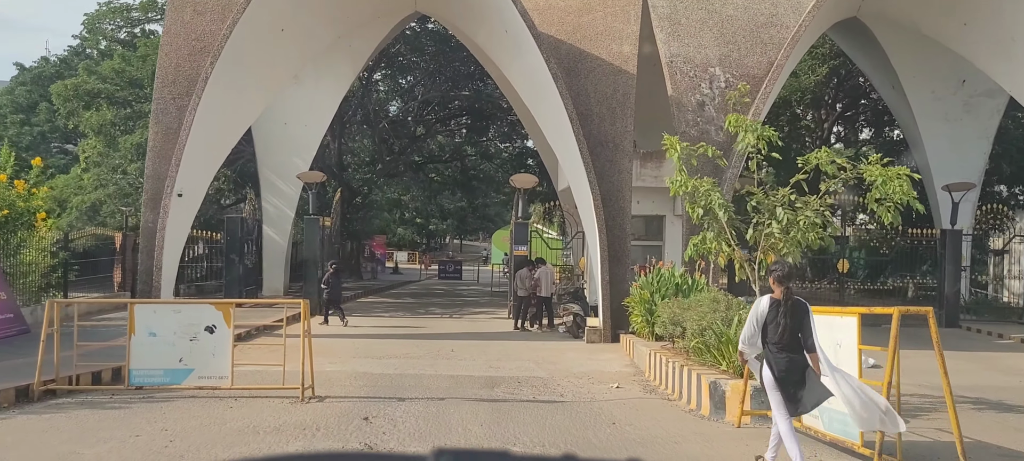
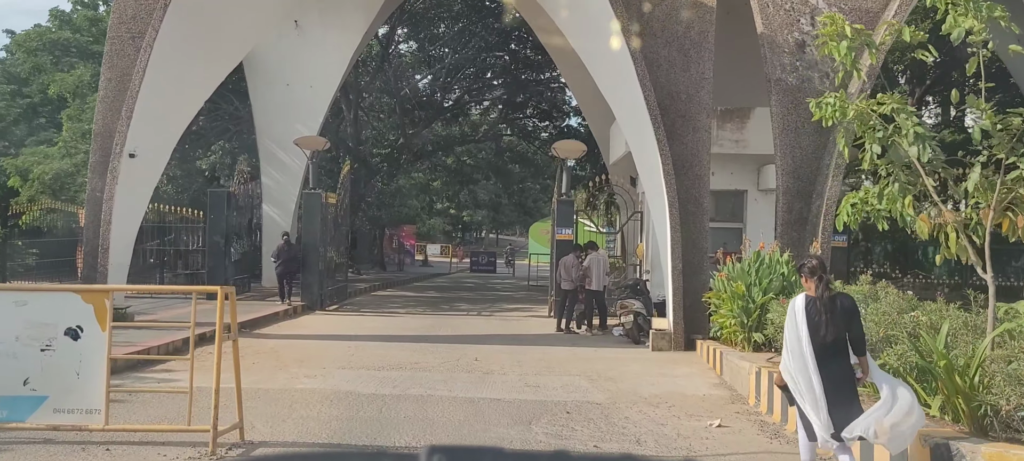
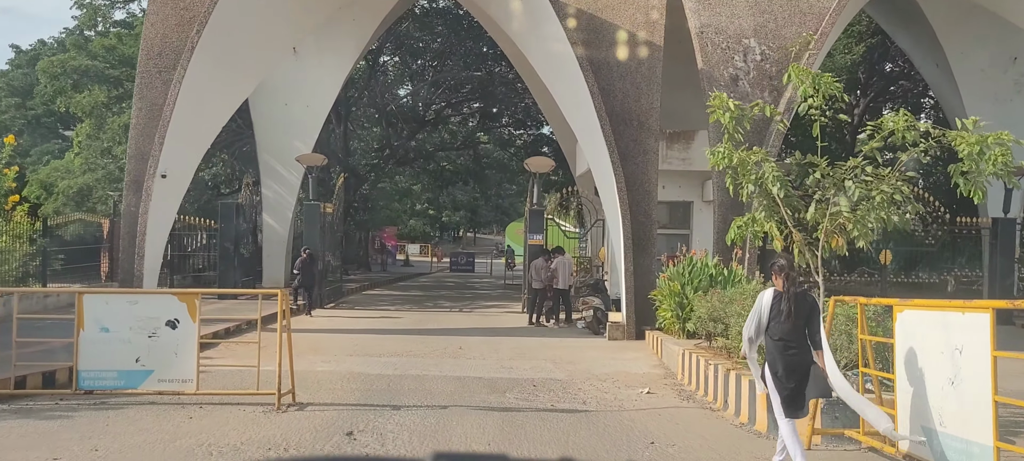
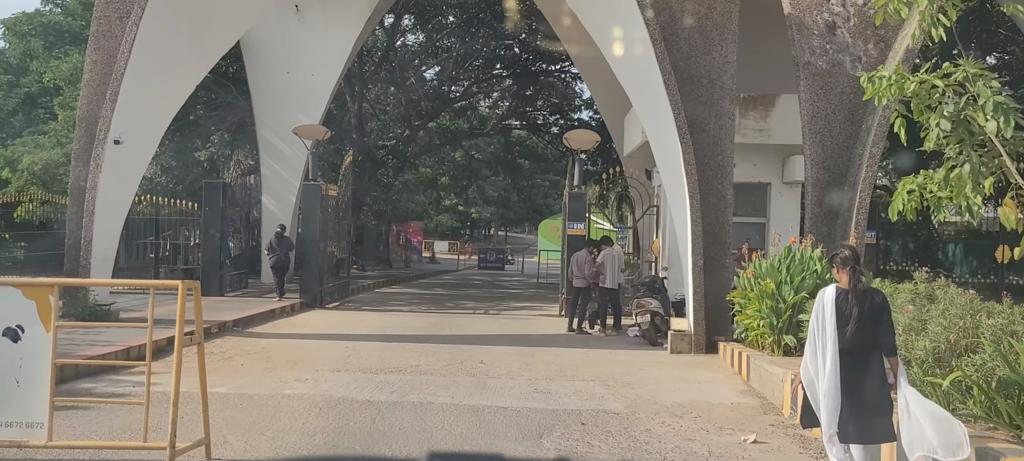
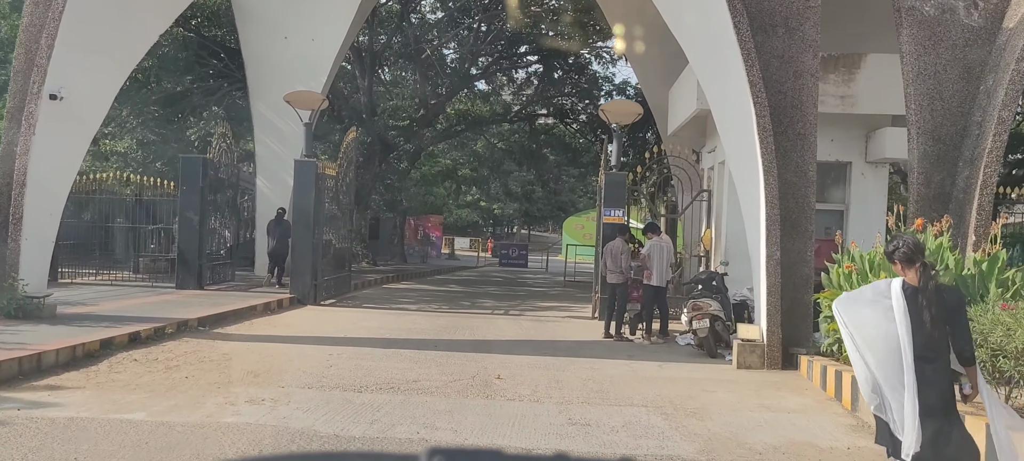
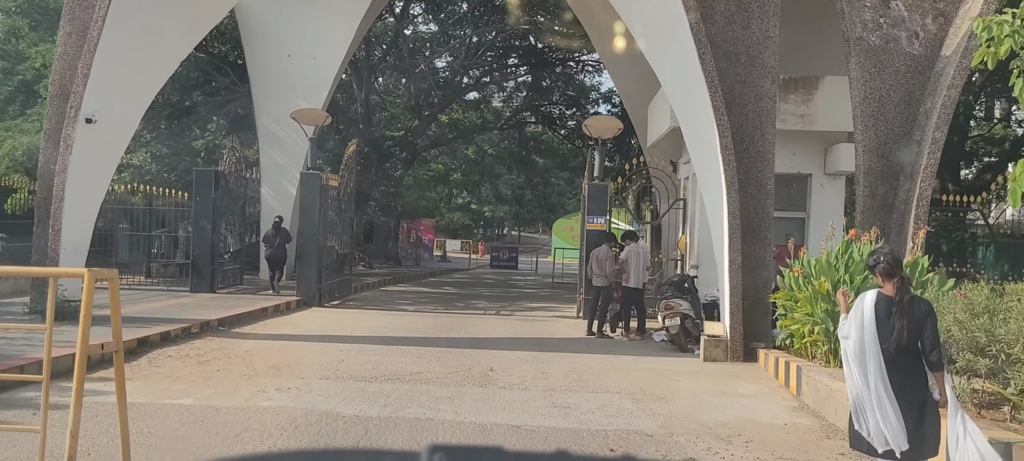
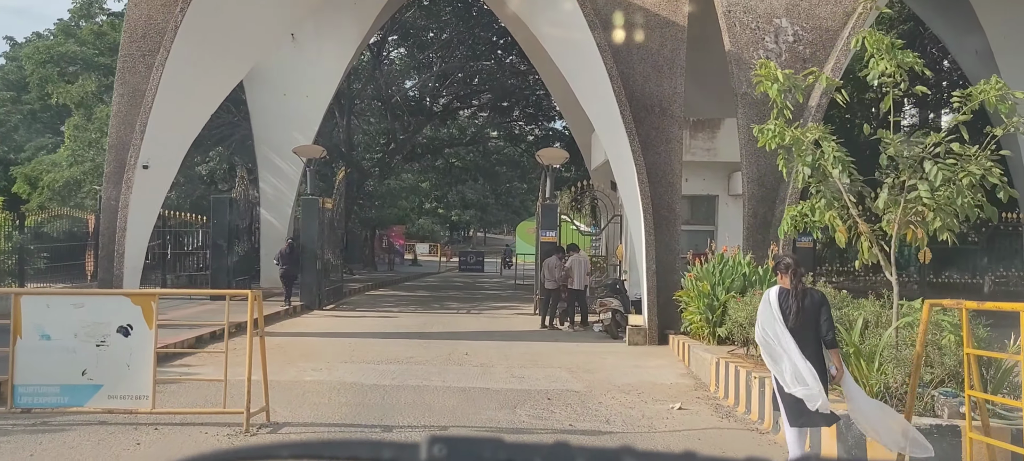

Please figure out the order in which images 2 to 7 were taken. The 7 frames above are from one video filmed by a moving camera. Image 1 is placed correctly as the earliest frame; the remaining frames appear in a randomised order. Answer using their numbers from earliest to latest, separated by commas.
3, 7, 2, 4, 6, 5
